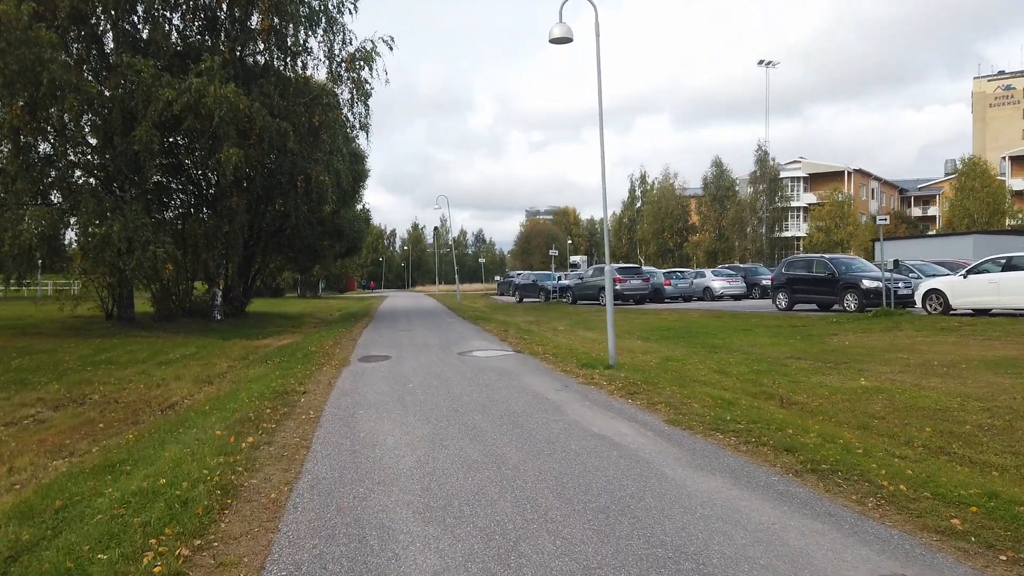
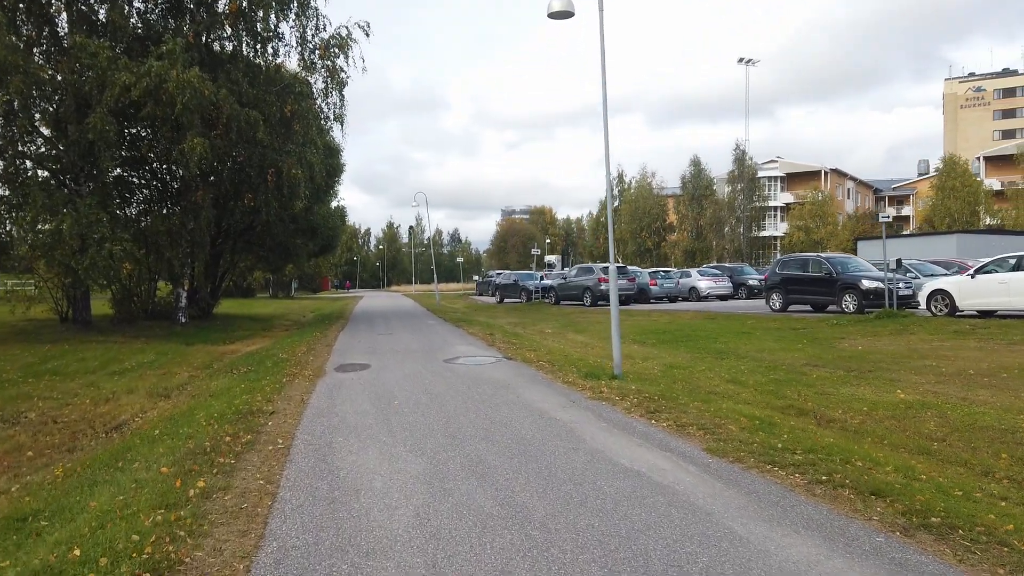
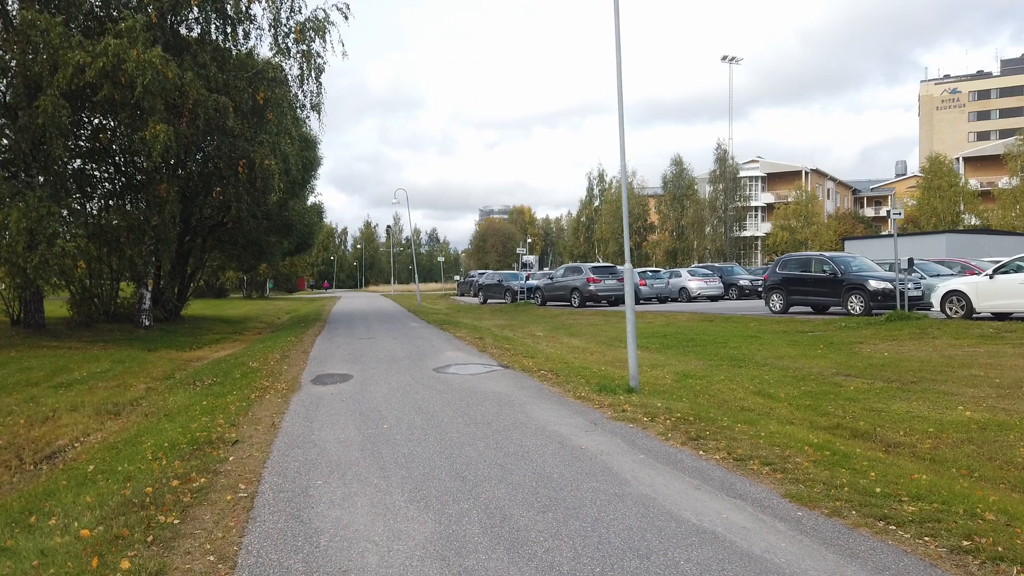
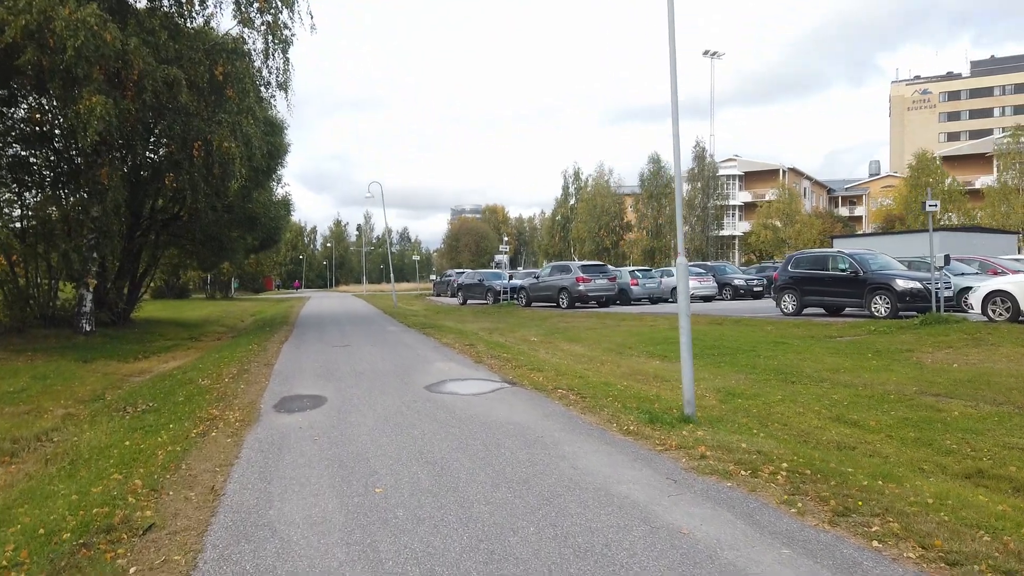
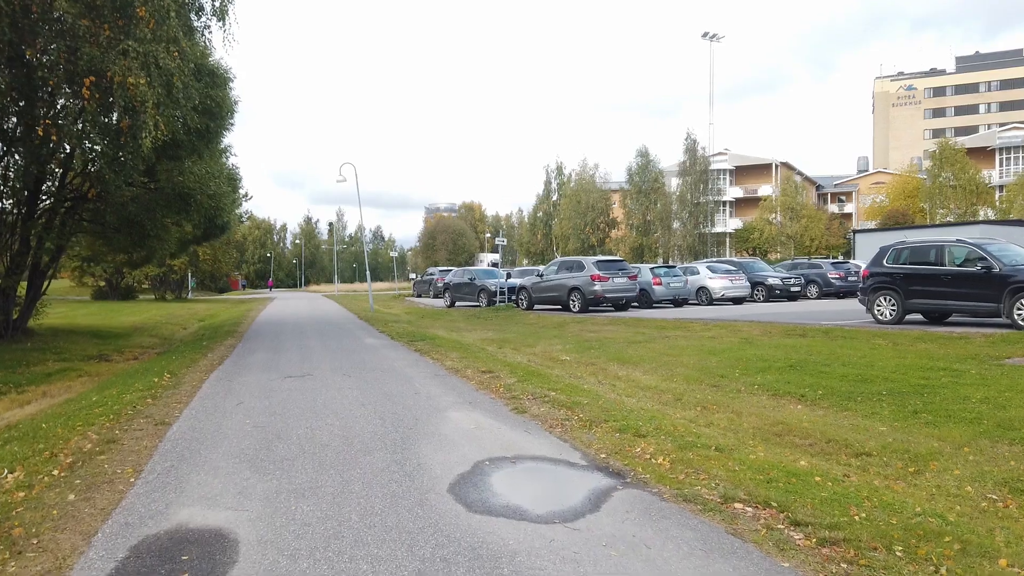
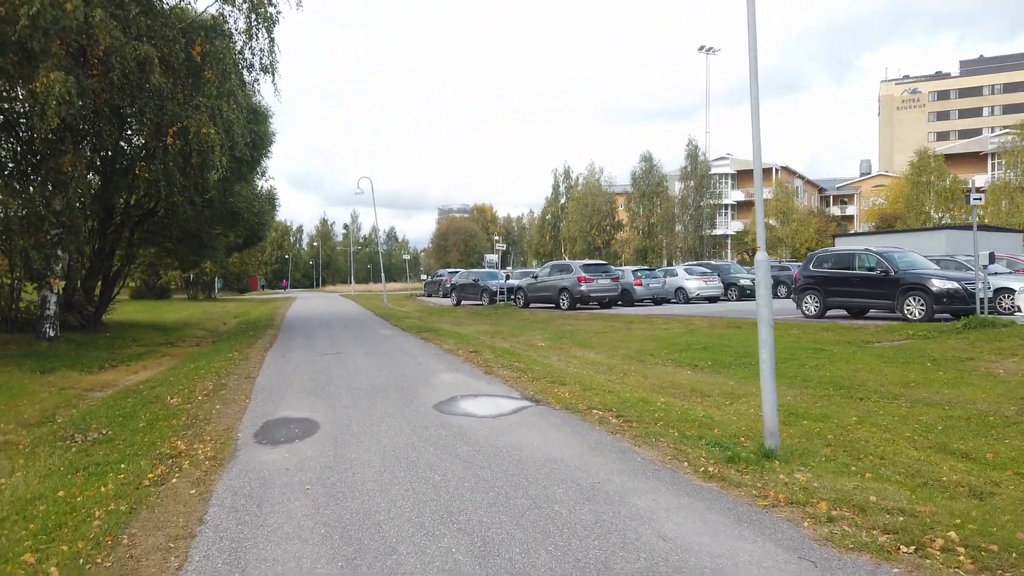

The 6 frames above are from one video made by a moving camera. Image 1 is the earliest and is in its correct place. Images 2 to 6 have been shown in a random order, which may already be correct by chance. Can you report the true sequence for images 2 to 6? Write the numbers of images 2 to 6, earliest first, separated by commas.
2, 3, 4, 6, 5
